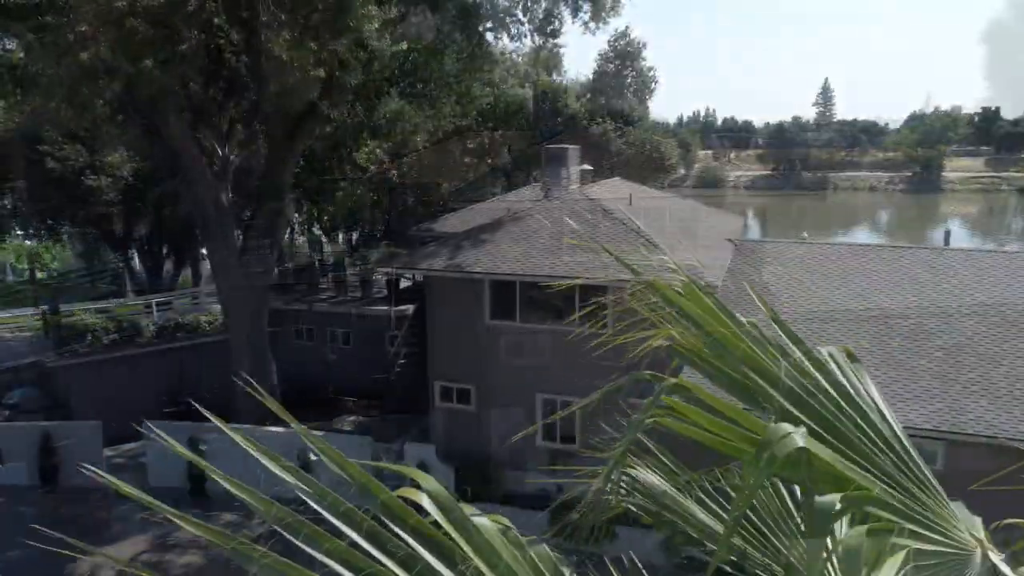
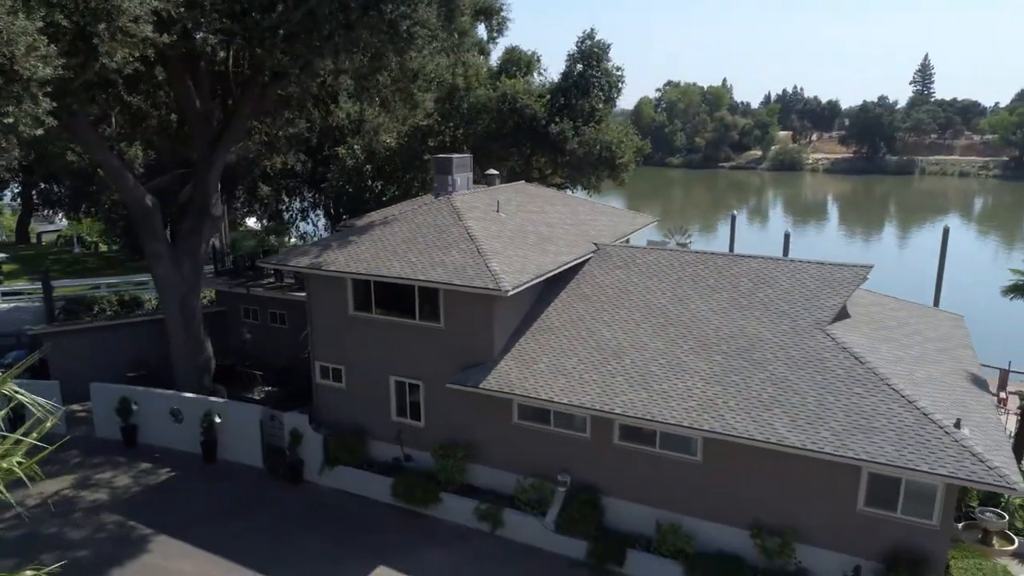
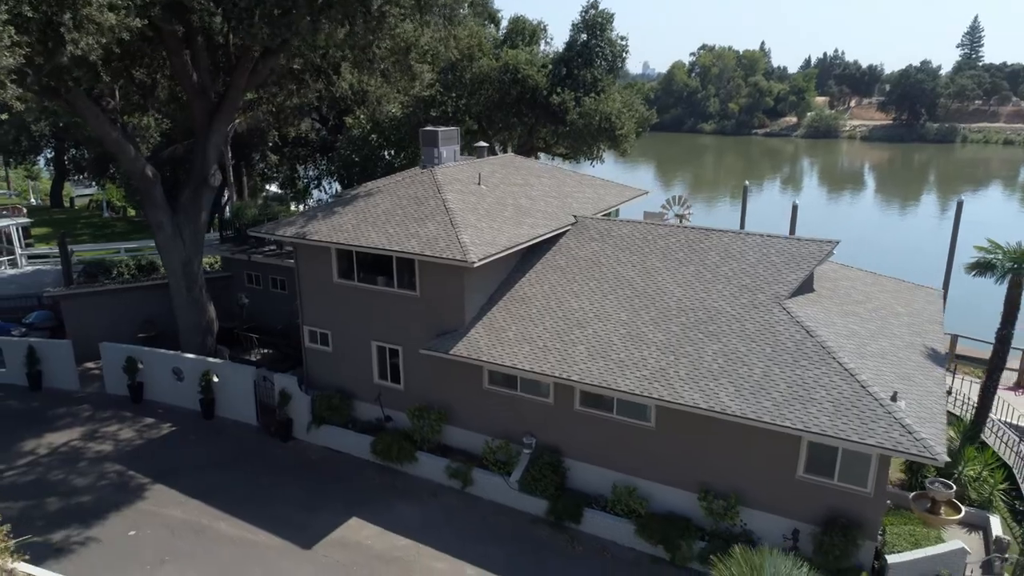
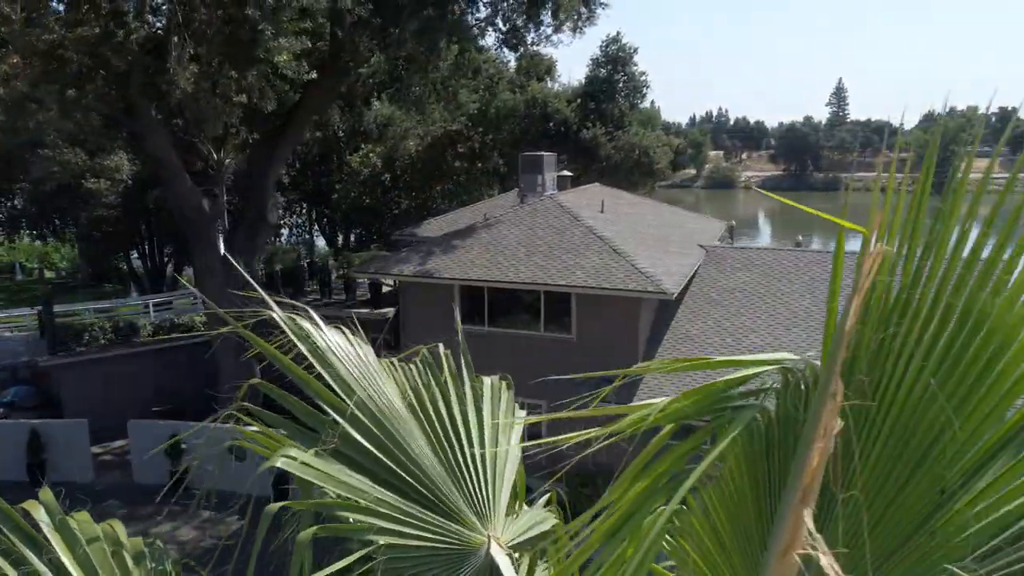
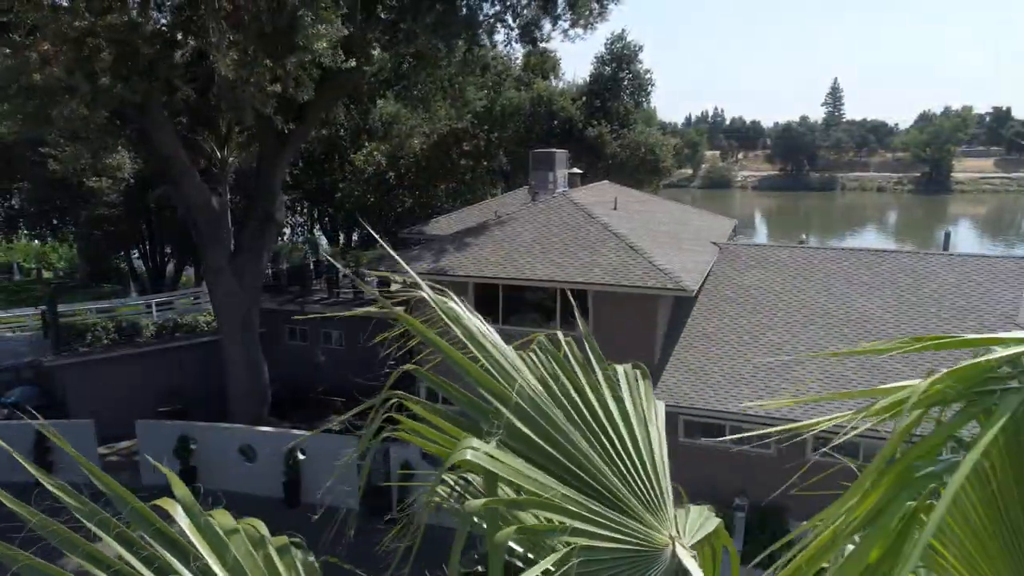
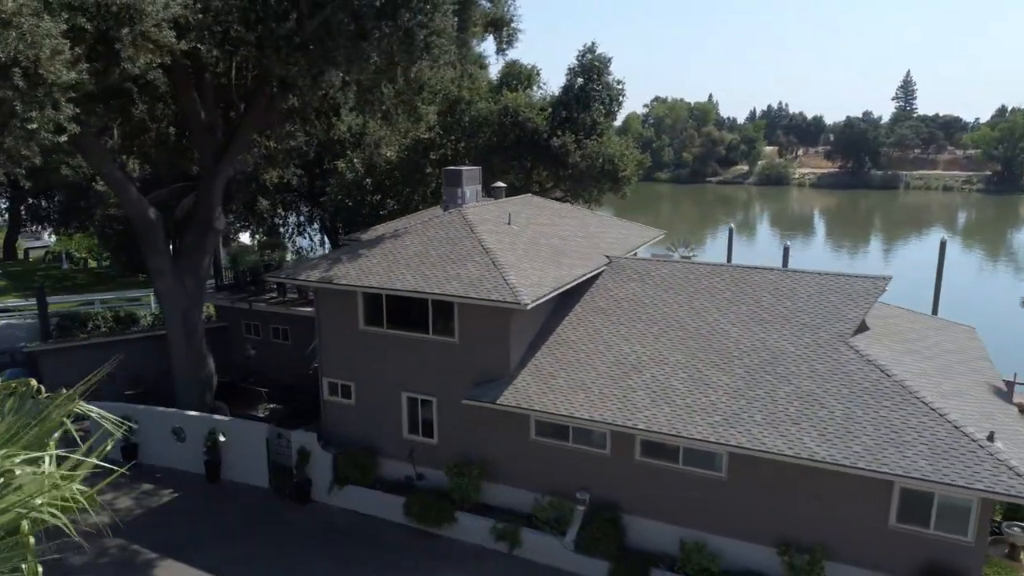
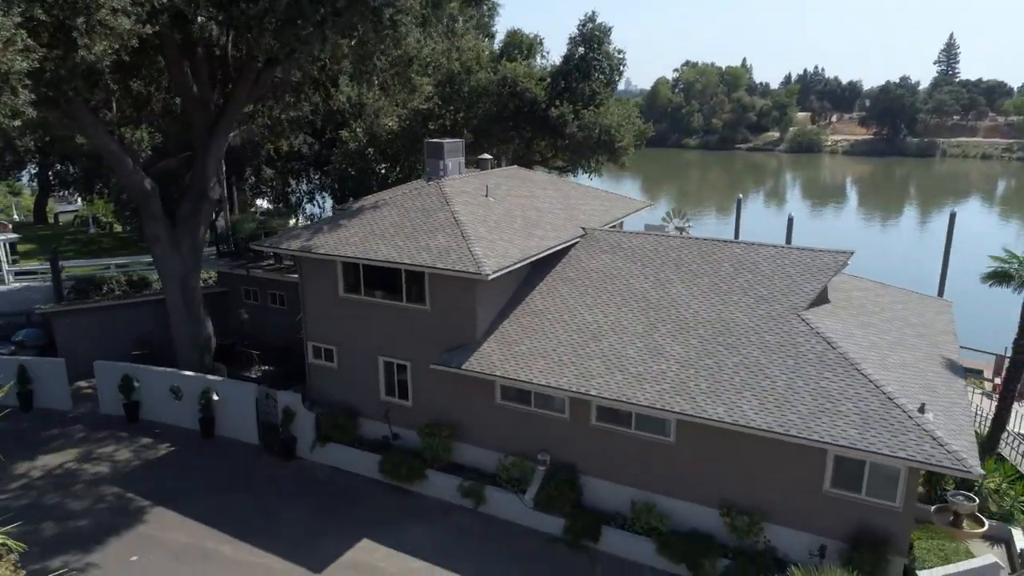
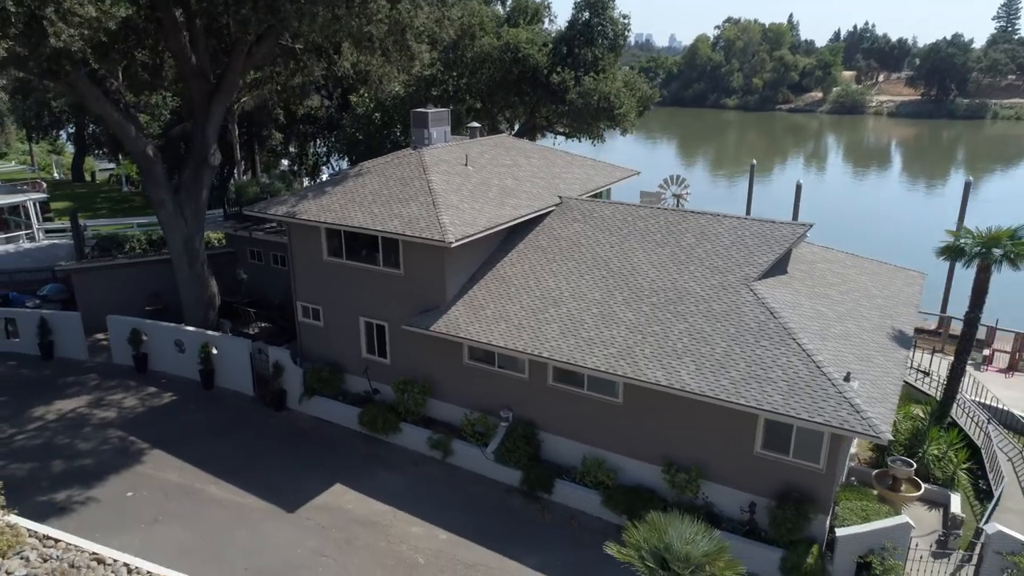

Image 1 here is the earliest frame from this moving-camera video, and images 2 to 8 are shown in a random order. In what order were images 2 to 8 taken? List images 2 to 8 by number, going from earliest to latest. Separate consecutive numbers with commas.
5, 4, 6, 2, 7, 3, 8
